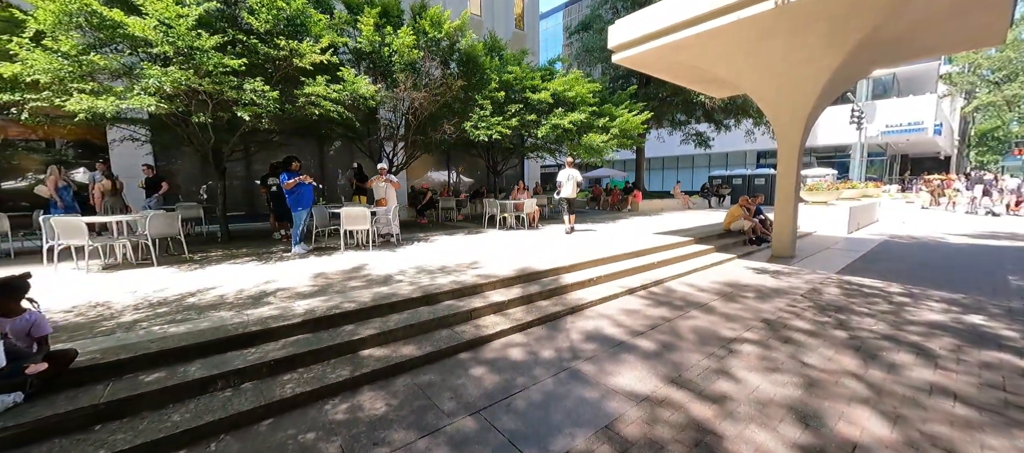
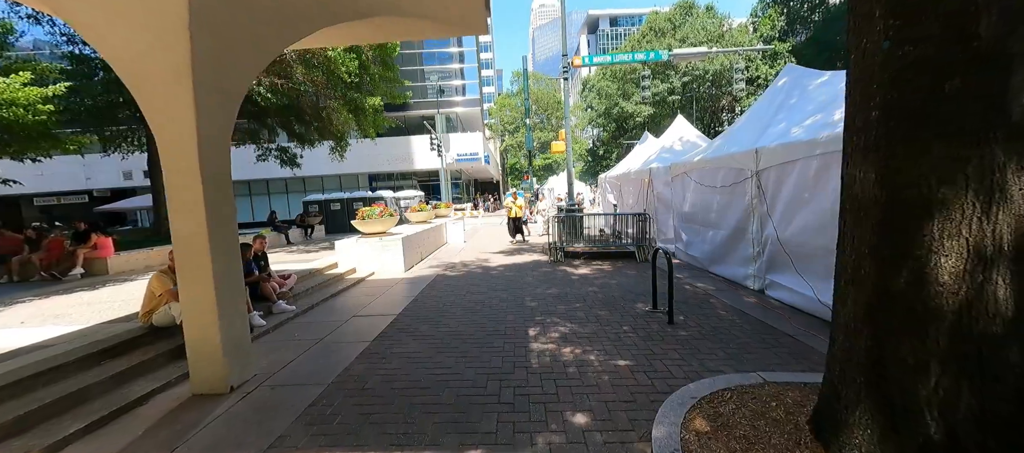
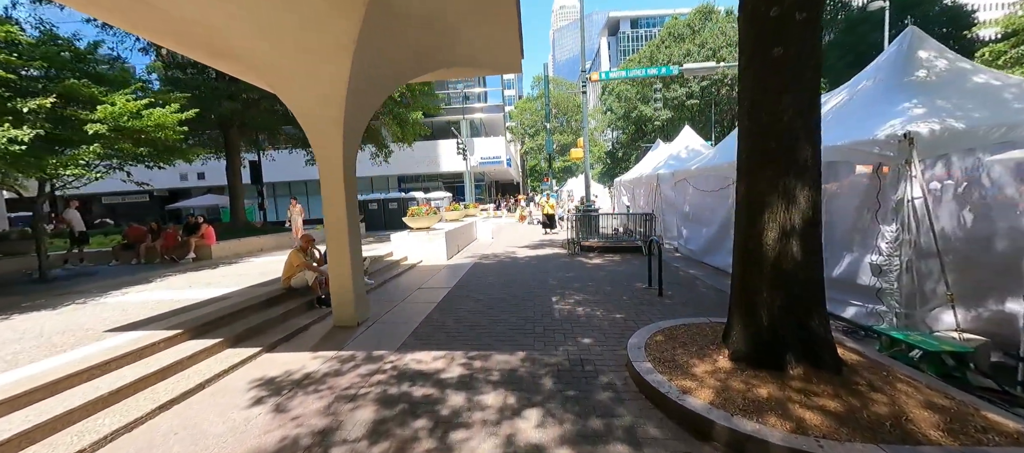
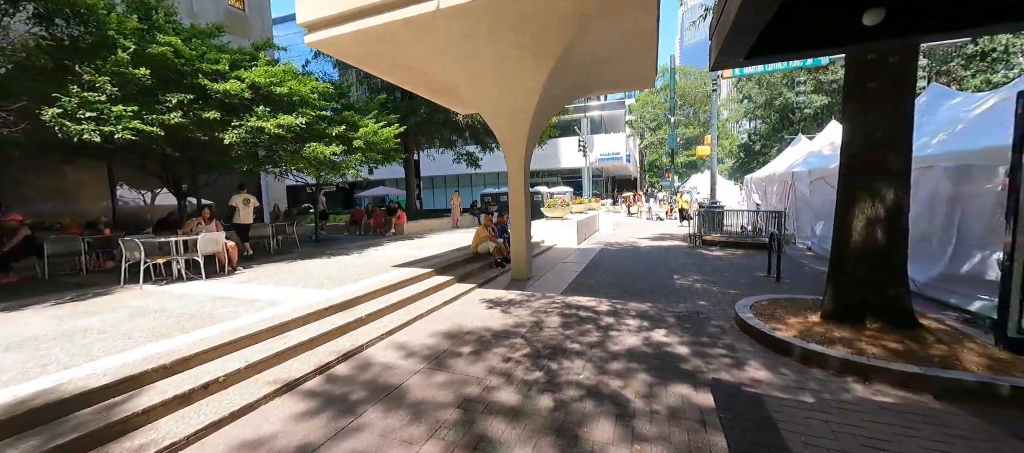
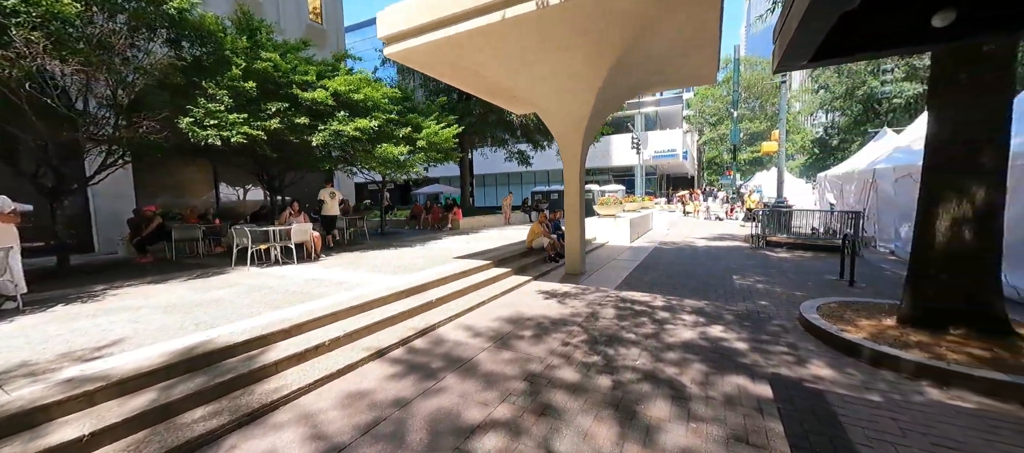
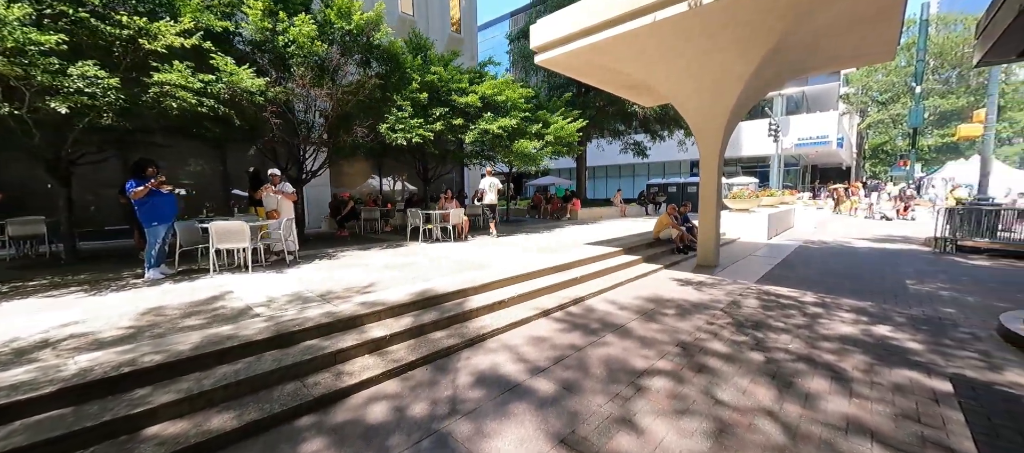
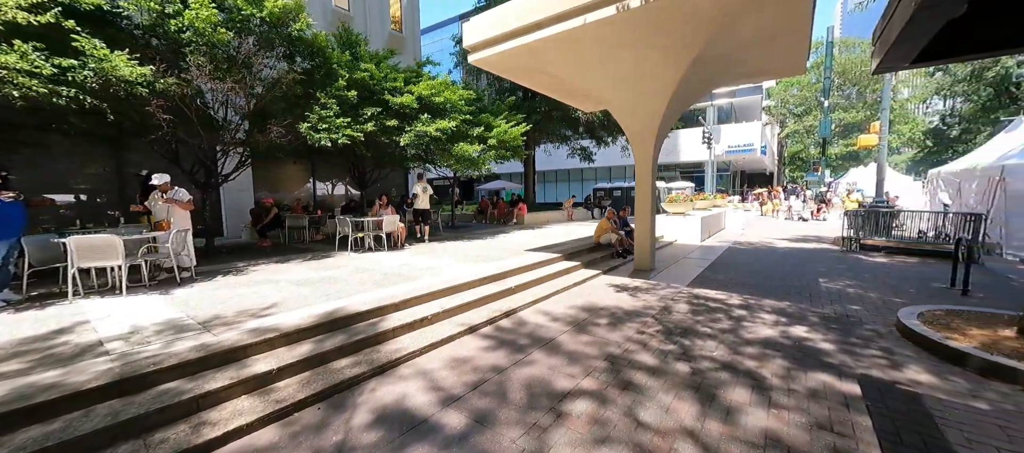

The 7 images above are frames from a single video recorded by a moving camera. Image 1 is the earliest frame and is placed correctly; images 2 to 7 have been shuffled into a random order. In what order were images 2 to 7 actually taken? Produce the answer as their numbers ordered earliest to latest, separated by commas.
6, 7, 5, 4, 3, 2
